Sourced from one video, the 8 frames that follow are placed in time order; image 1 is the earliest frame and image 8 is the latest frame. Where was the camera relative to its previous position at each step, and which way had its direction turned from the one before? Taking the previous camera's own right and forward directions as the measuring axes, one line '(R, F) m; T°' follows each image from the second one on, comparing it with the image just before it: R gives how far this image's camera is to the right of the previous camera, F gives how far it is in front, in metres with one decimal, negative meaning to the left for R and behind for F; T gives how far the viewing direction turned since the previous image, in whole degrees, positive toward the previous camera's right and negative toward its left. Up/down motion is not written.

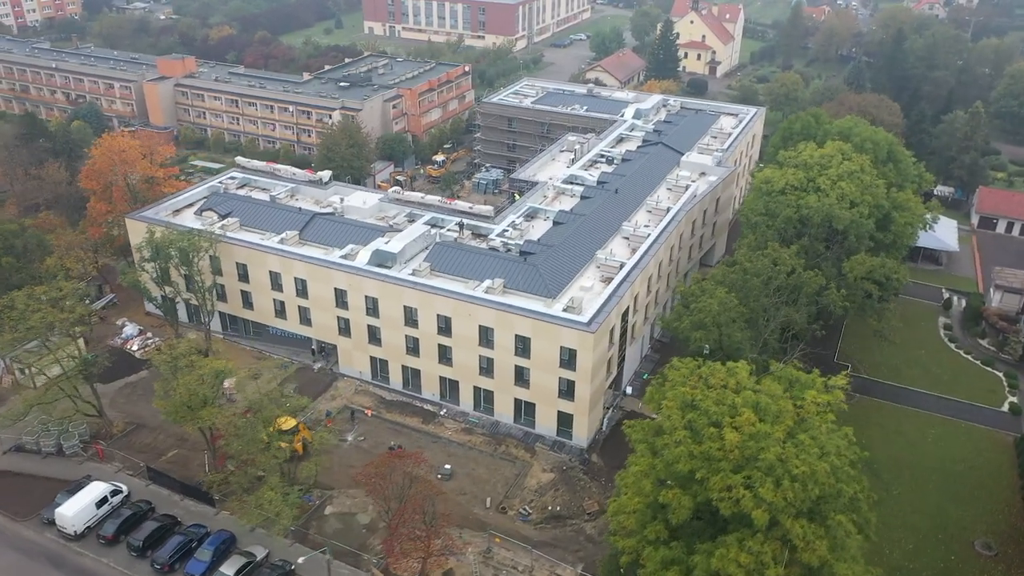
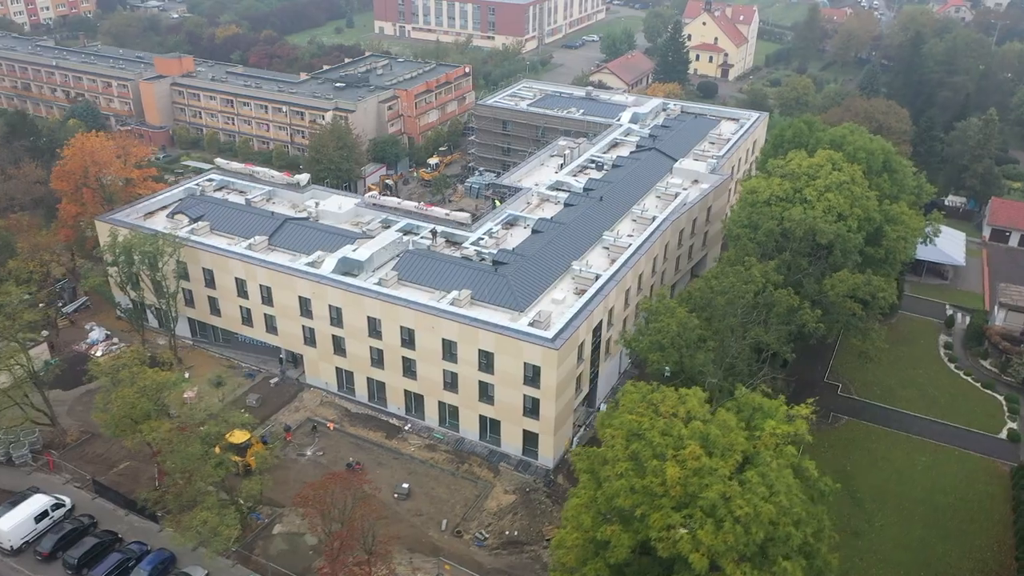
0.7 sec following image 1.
(+2.9, +1.8) m; -2°
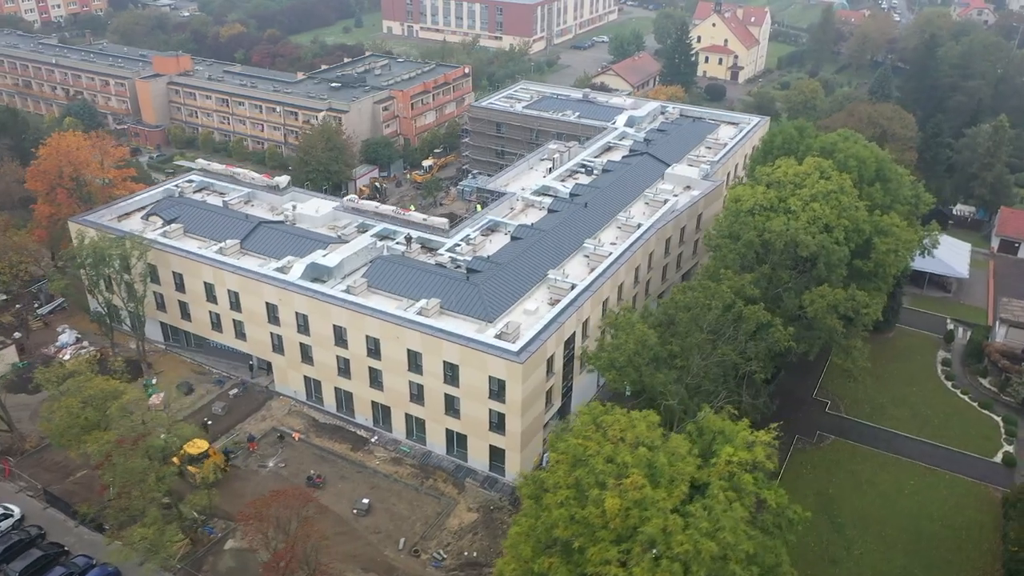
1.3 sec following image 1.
(+2.5, +1.5) m; -1°
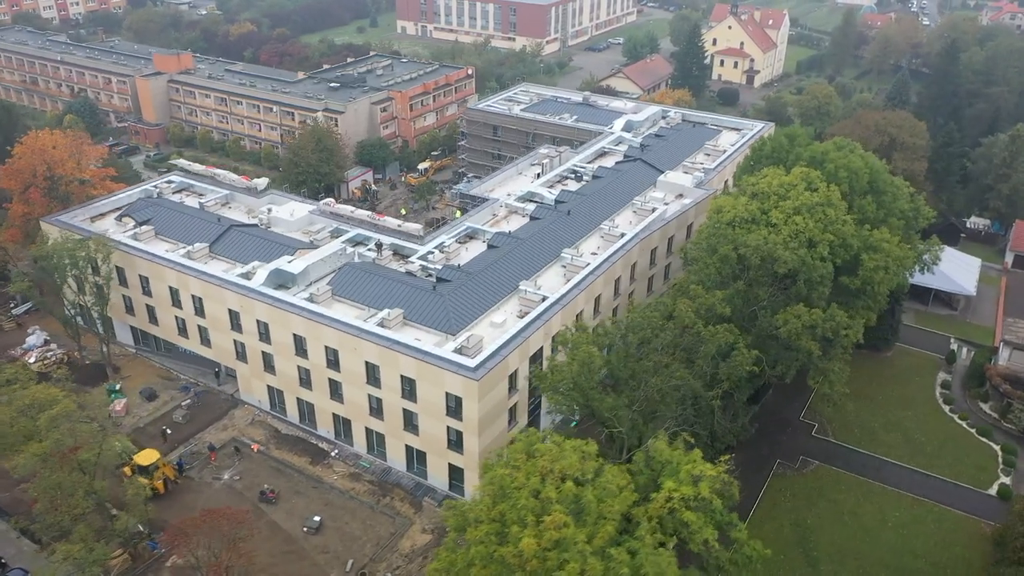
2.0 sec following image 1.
(+2.9, +1.7) m; -2°
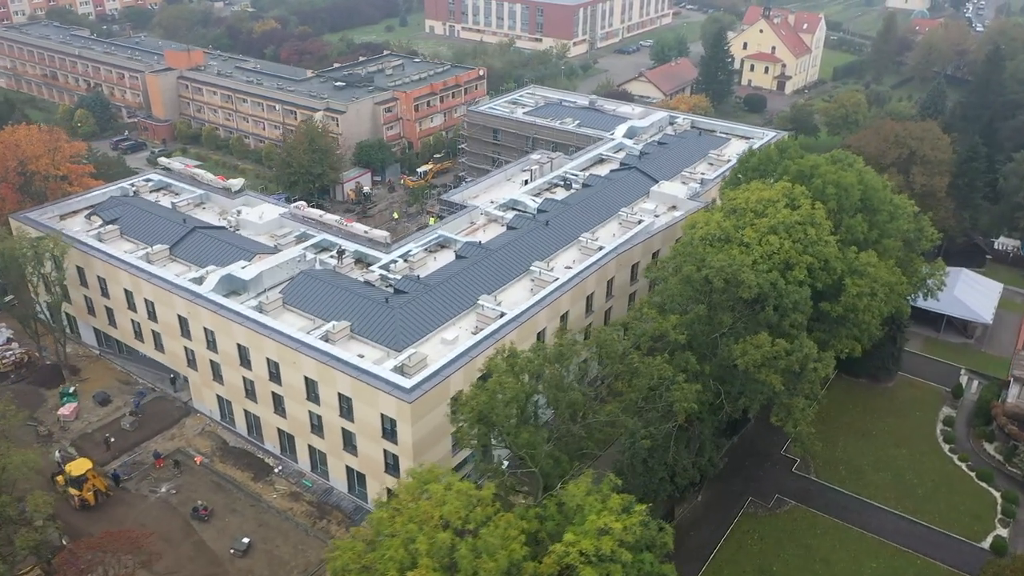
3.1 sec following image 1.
(+4.2, +2.5) m; -3°
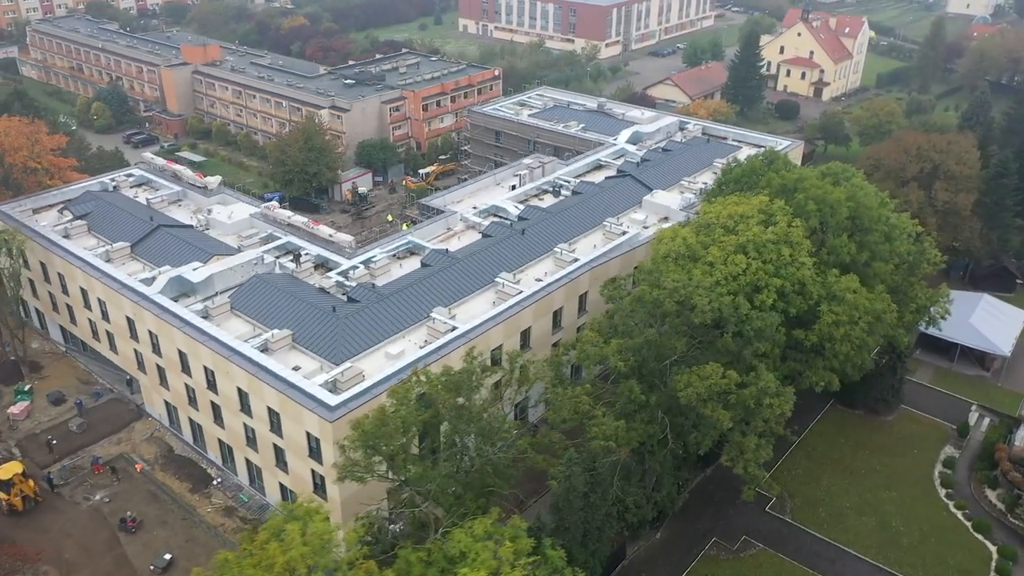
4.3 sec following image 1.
(+4.3, +2.5) m; -4°
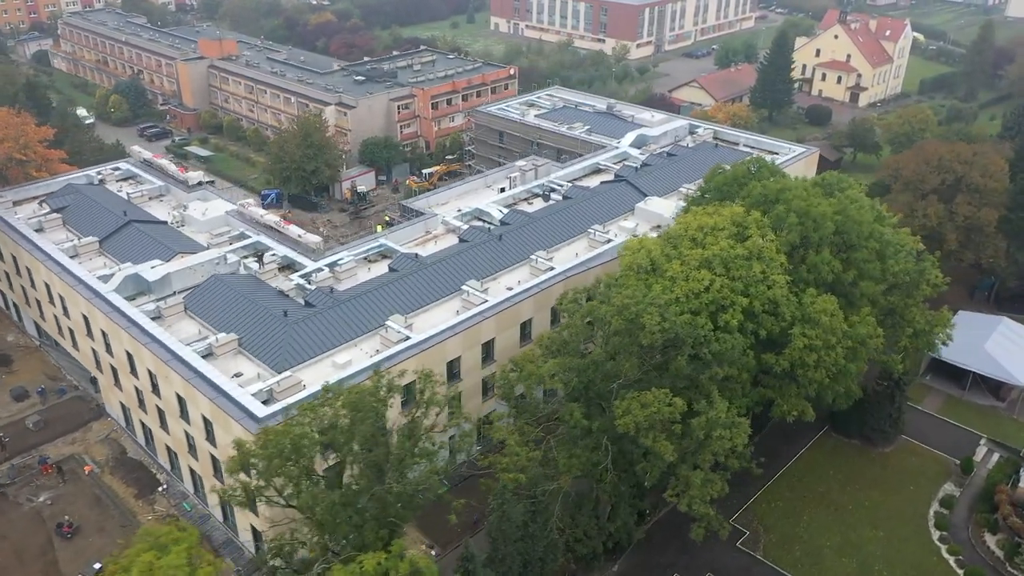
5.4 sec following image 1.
(+3.7, +2.2) m; -3°
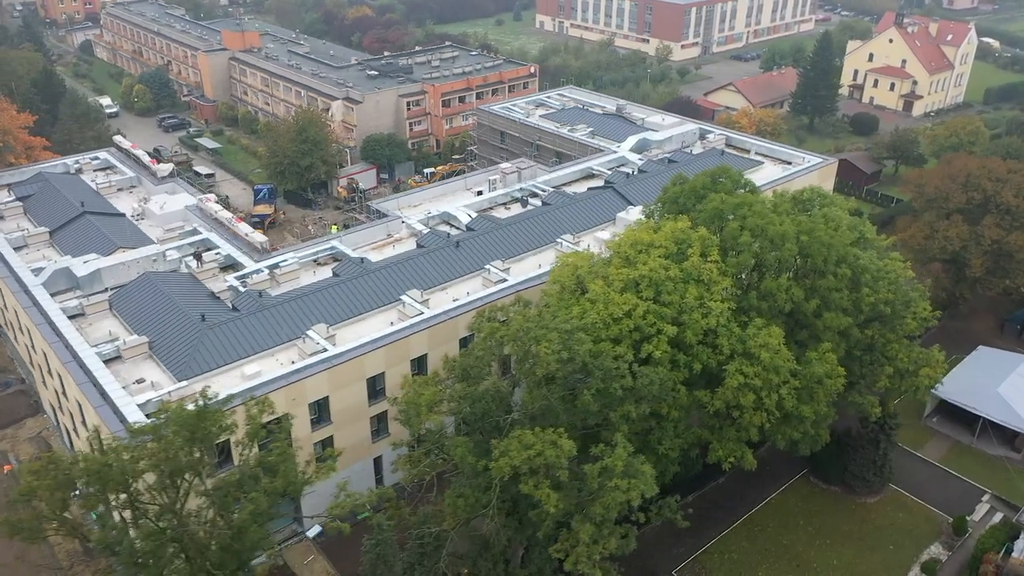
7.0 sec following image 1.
(+5.3, +3.2) m; -5°
